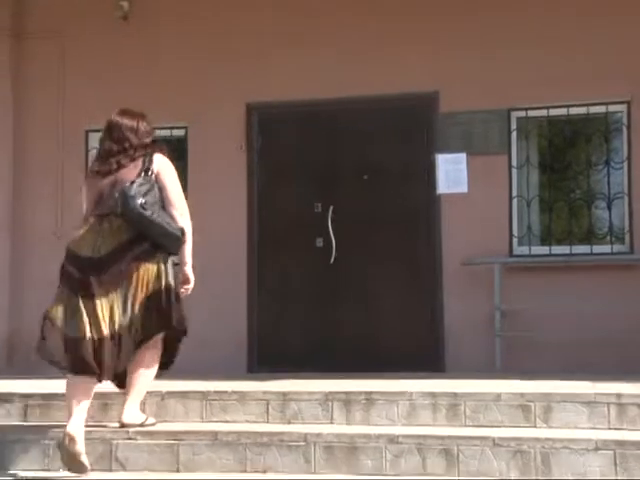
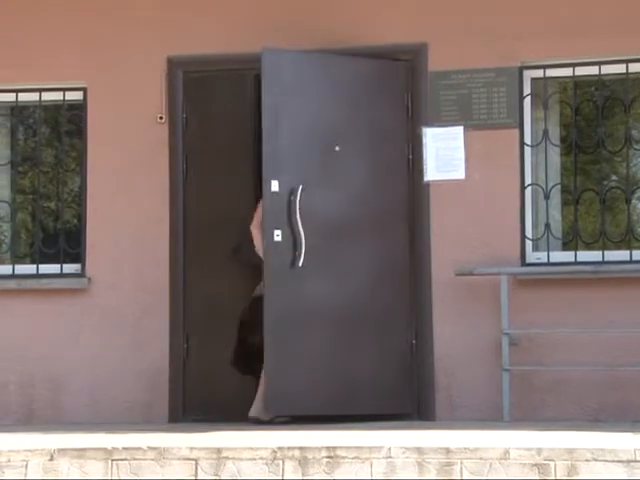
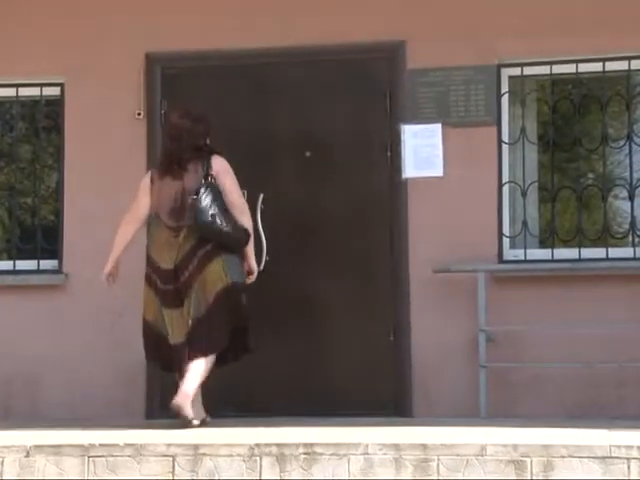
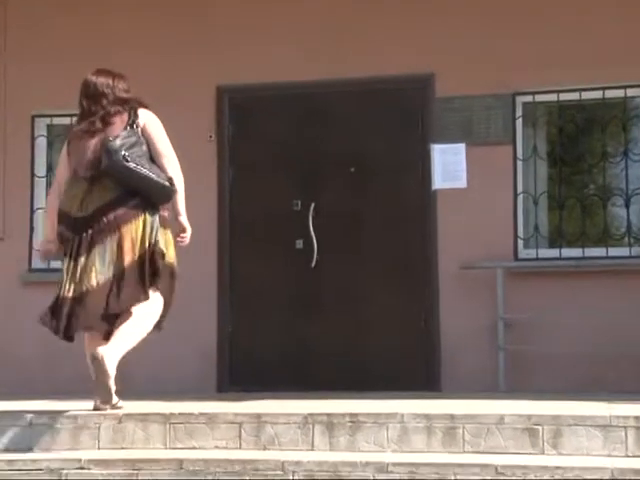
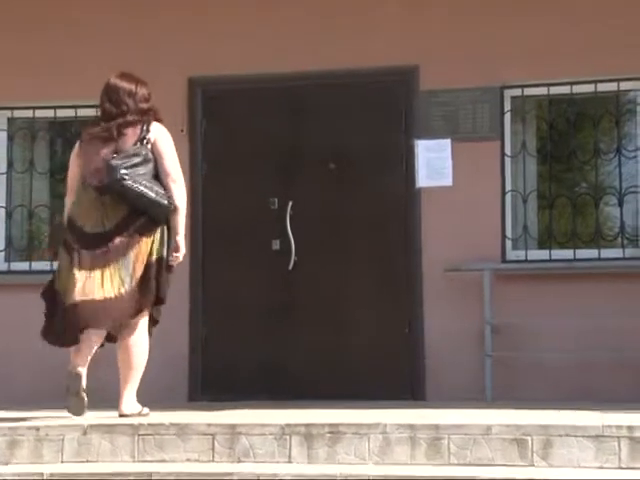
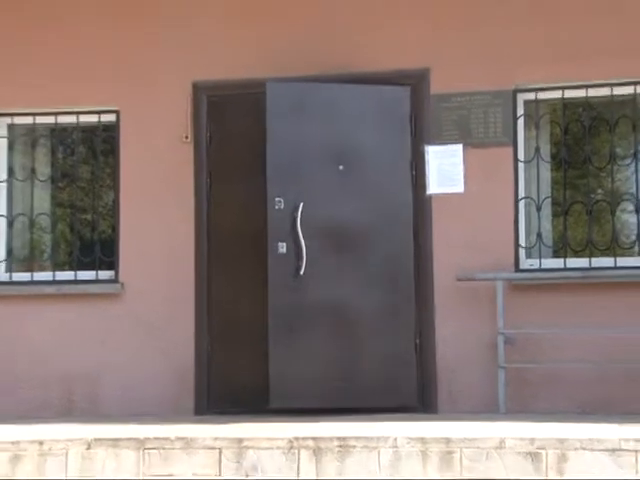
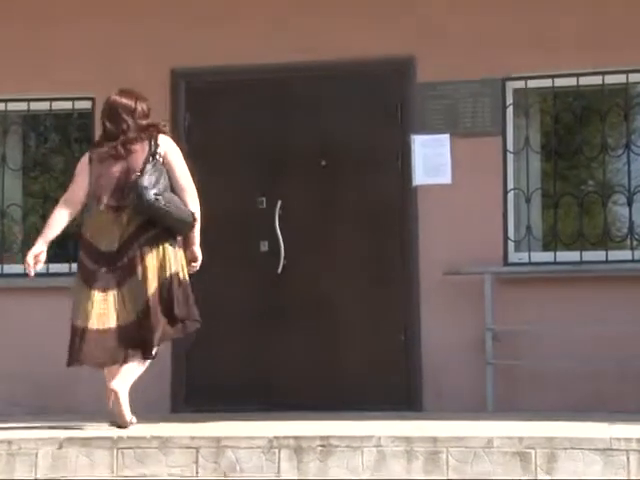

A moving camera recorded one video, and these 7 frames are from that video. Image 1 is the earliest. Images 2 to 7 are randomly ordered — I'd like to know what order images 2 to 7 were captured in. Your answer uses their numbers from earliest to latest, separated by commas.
4, 5, 7, 3, 2, 6
